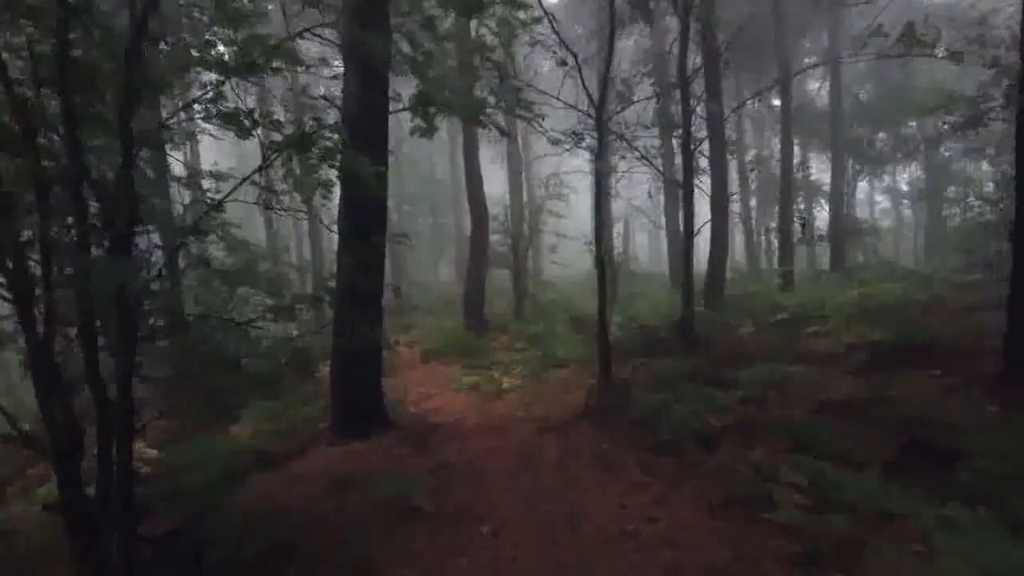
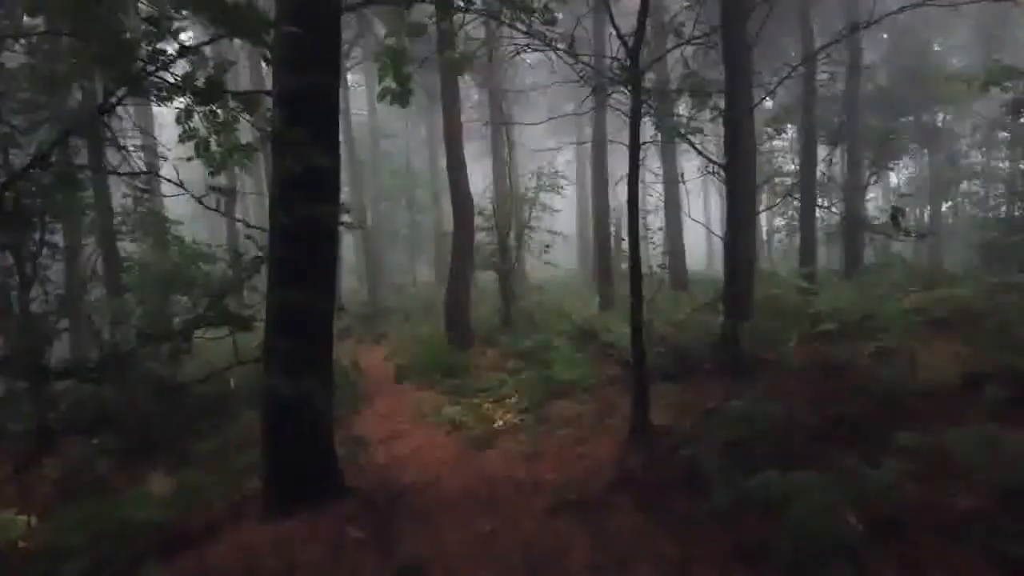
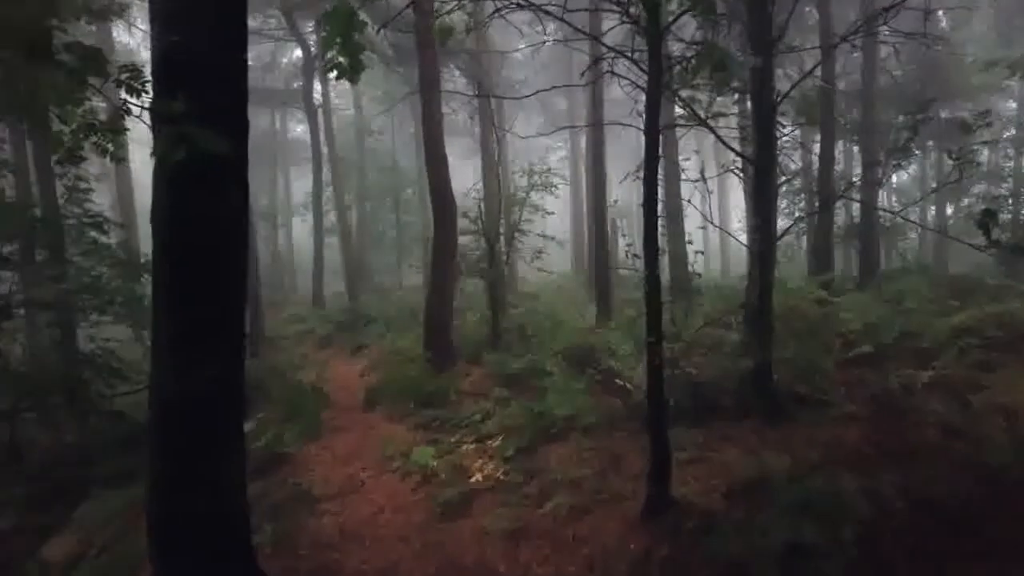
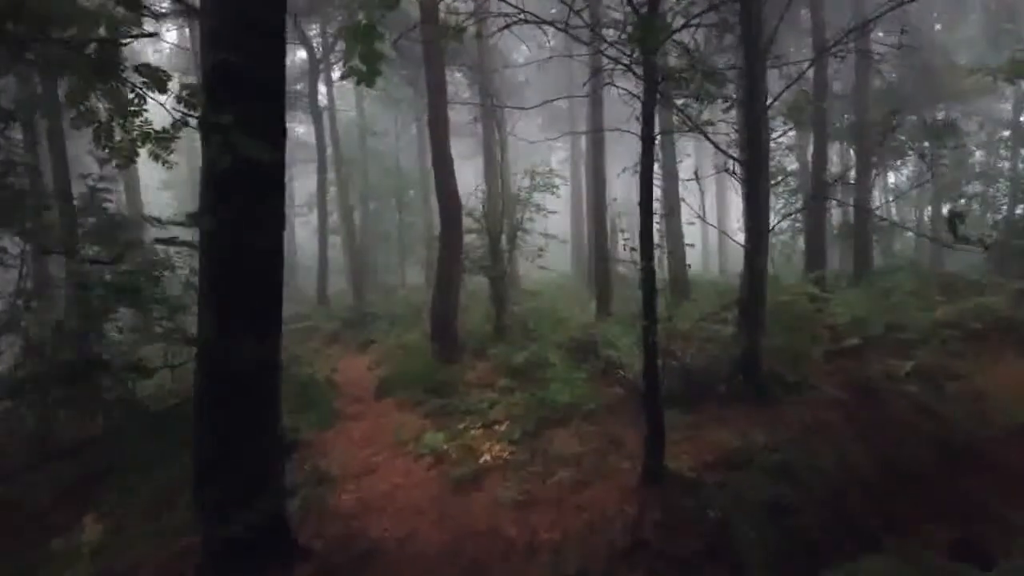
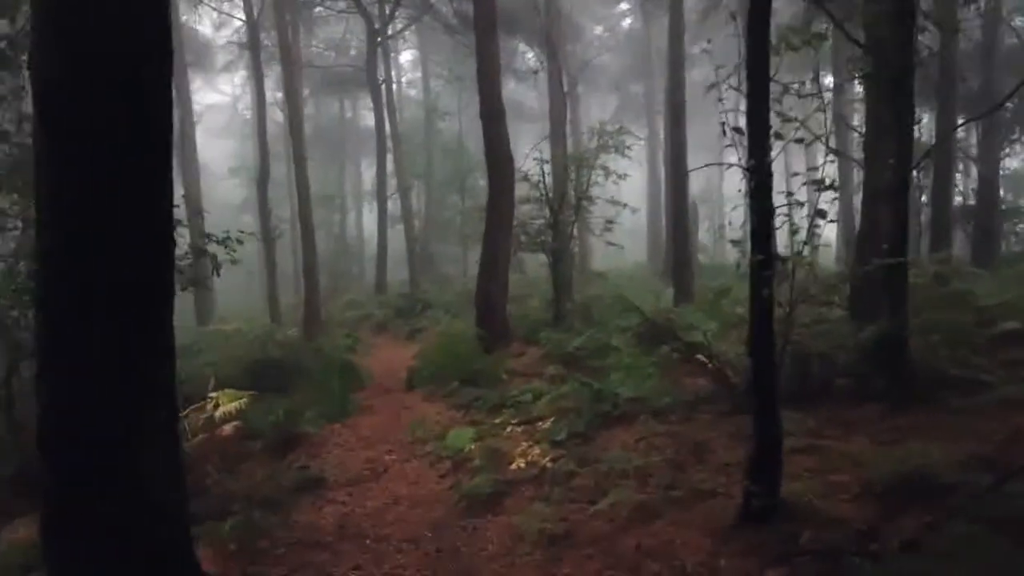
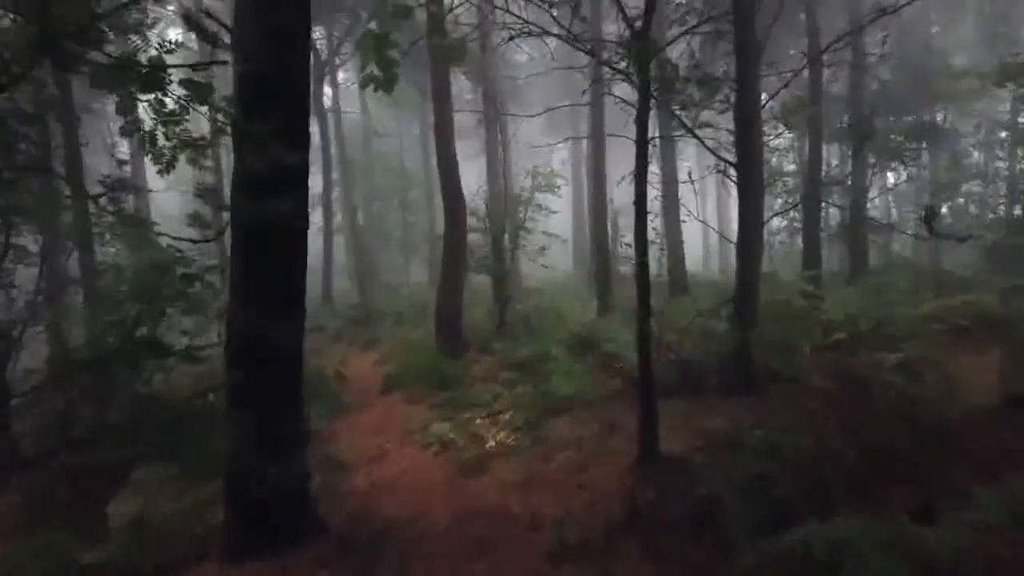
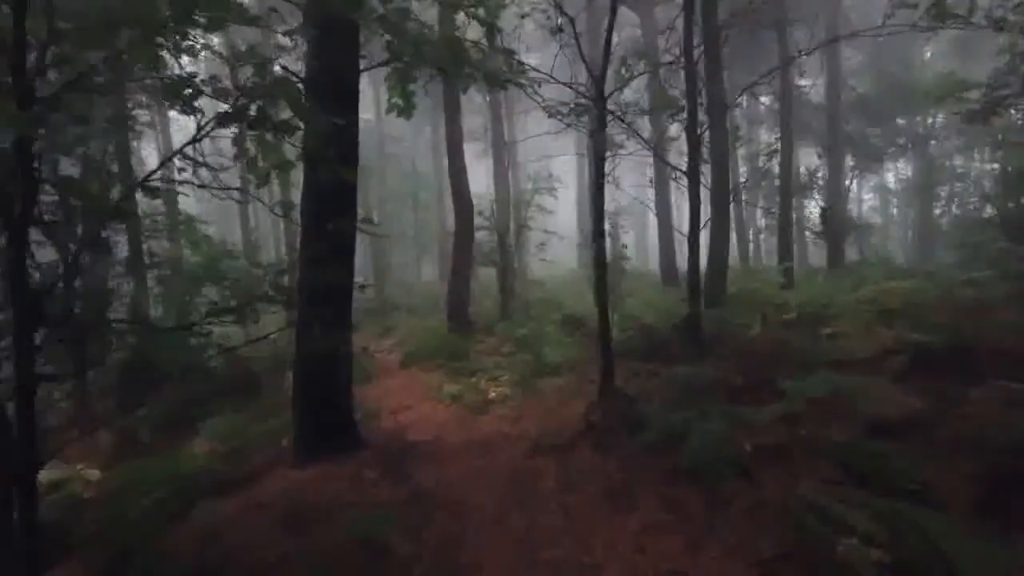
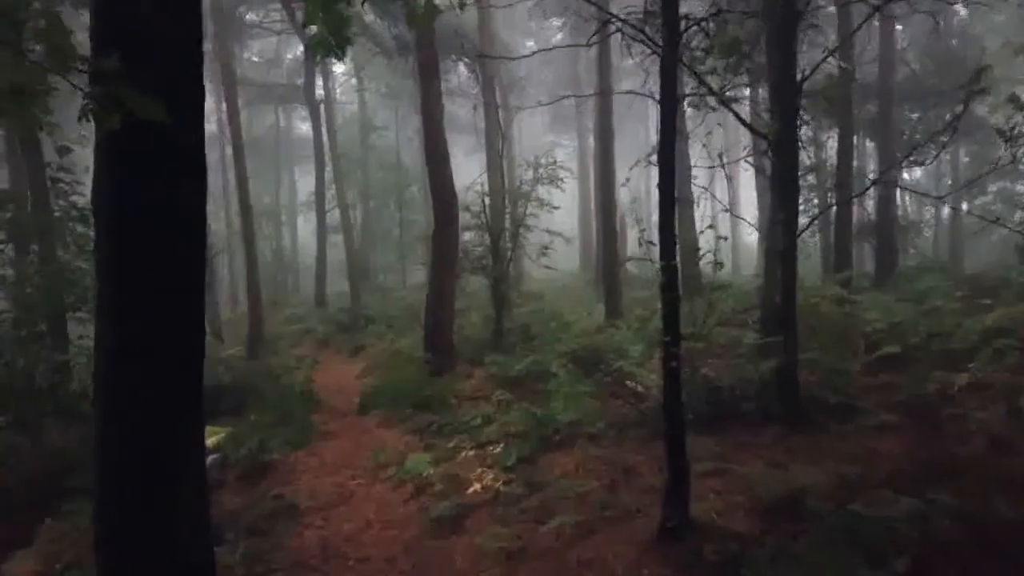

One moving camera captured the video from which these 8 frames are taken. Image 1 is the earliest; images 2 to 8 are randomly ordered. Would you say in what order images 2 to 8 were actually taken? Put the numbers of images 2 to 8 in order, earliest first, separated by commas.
7, 2, 6, 4, 3, 8, 5
